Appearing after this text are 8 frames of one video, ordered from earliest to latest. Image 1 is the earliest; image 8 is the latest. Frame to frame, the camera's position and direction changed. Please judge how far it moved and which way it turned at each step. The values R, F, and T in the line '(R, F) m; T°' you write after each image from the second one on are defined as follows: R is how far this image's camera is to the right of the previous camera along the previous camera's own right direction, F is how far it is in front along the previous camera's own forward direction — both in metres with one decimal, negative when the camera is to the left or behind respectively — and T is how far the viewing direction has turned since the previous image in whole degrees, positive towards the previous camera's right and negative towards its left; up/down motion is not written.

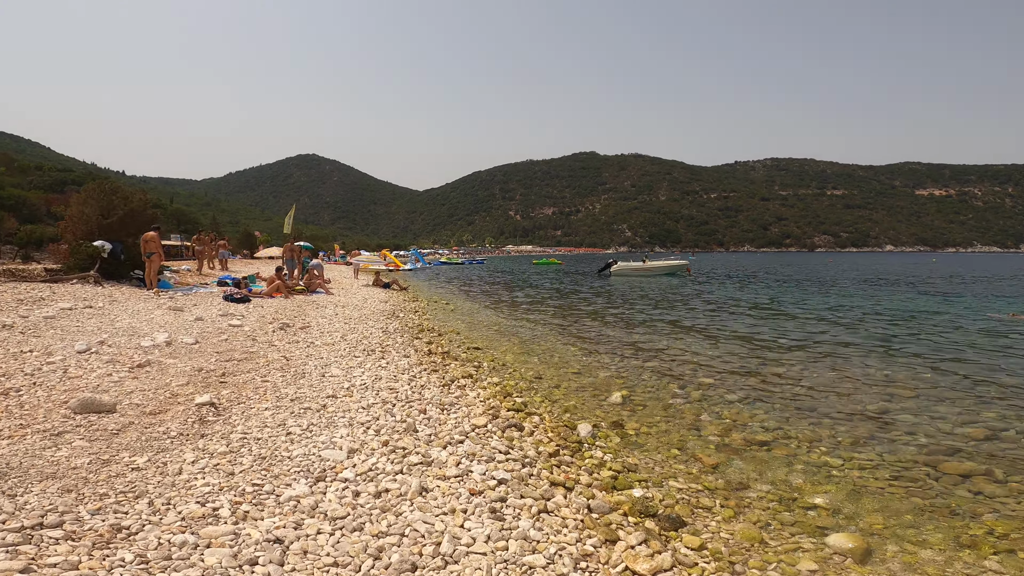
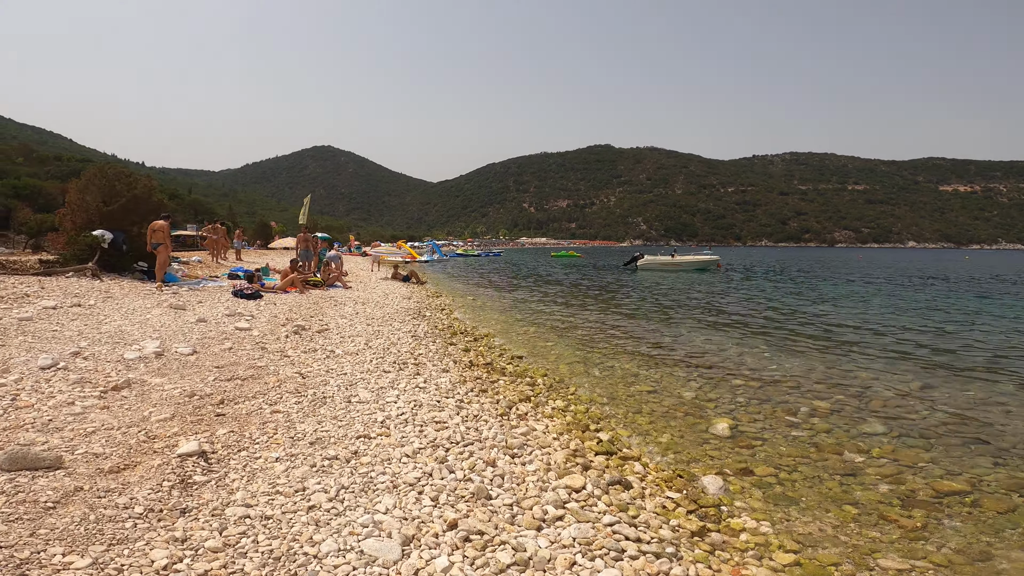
(-0.9, +2.0) m; -1°
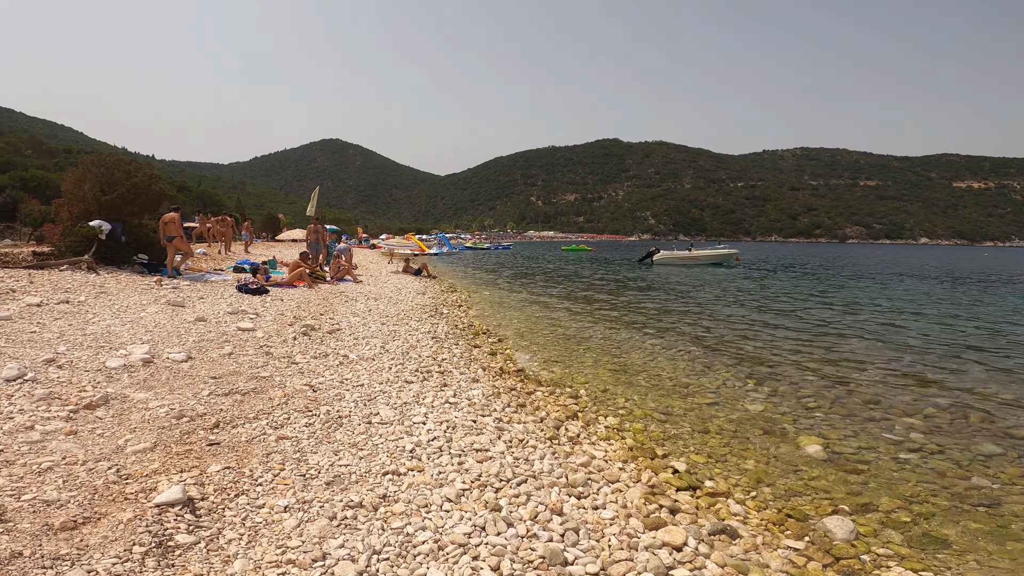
(-0.5, +1.2) m; -1°
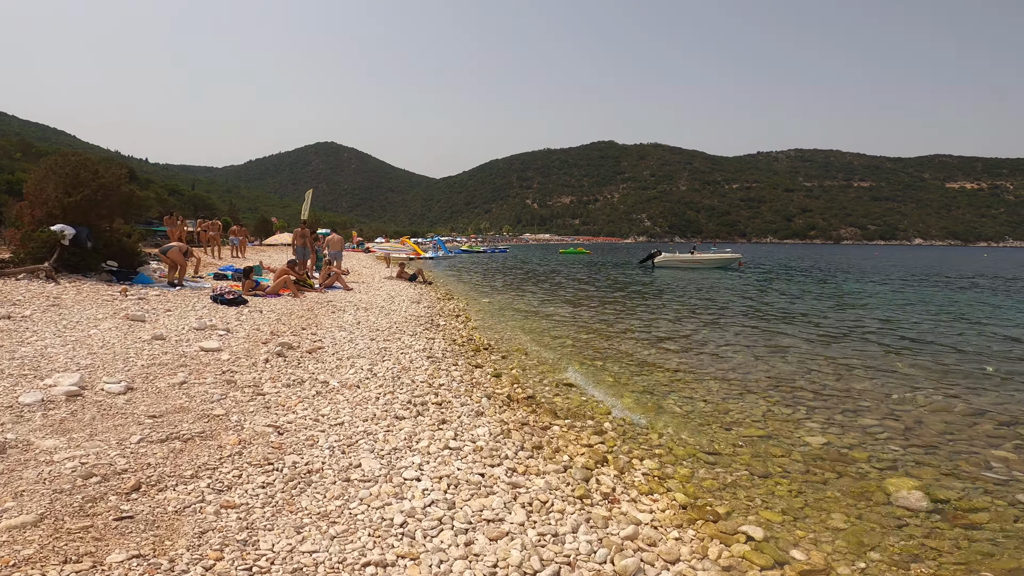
(-0.2, +1.4) m; 0°
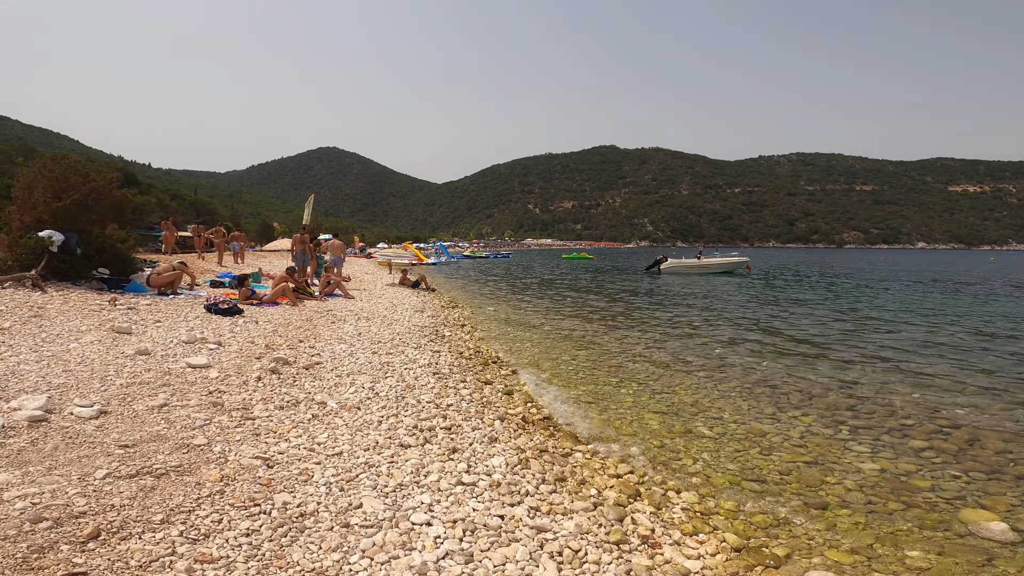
(-0.2, +0.7) m; 0°
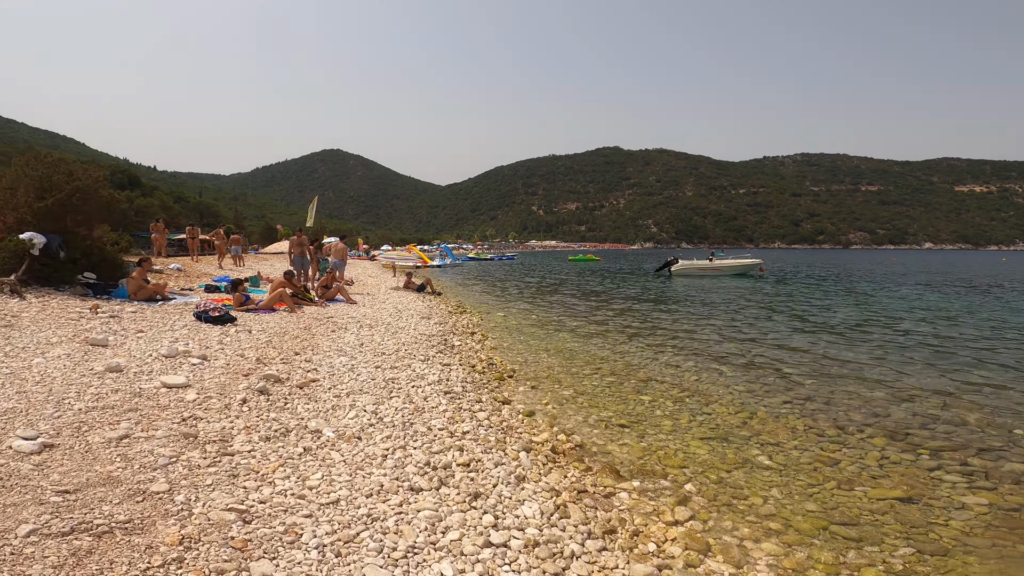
(-0.3, +1.0) m; 0°
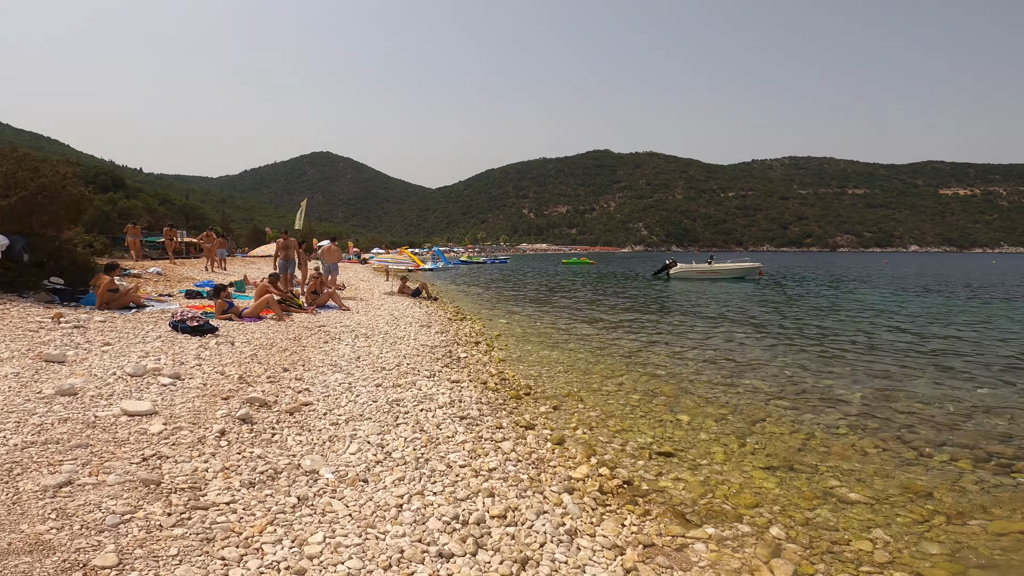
(-0.4, +1.1) m; +1°
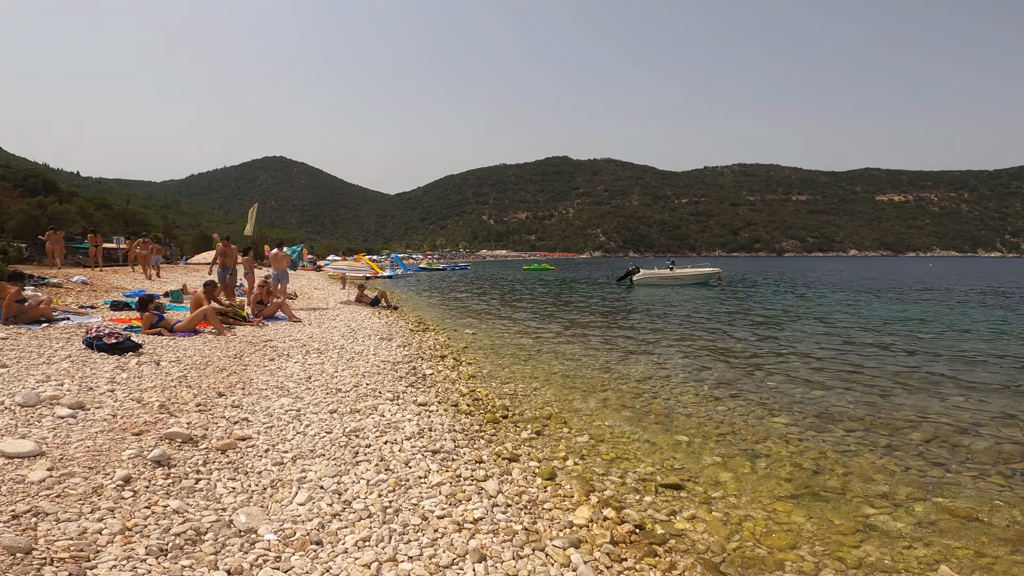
(-0.2, +1.0) m; +4°
